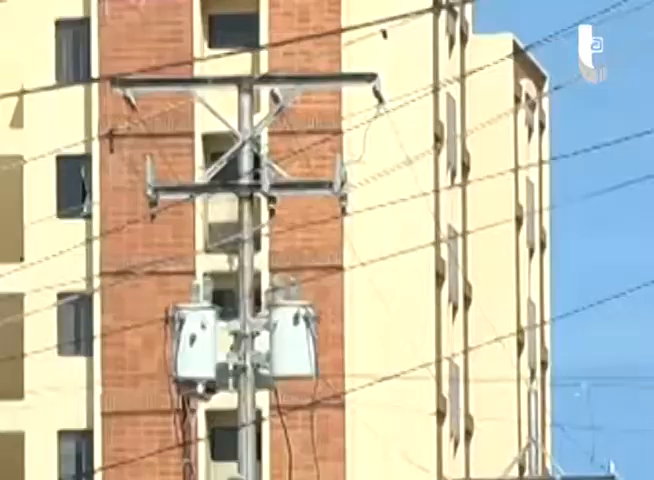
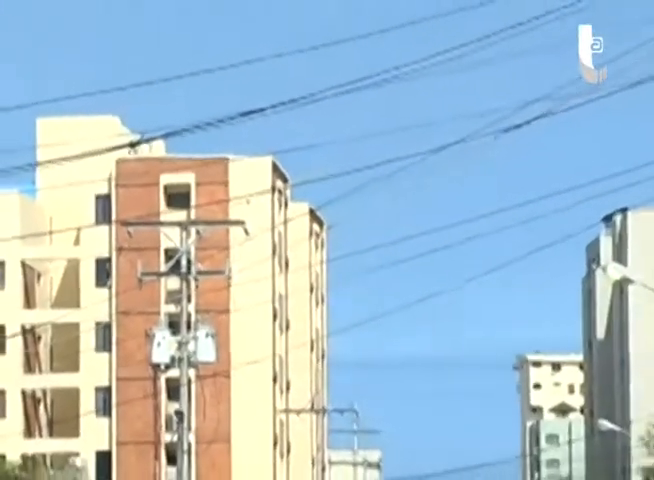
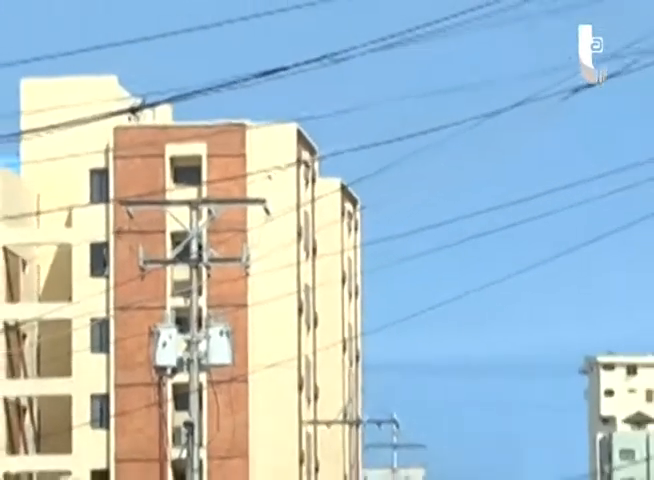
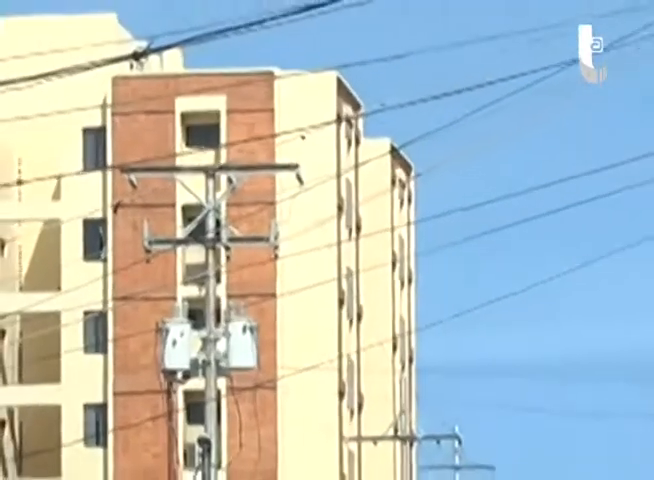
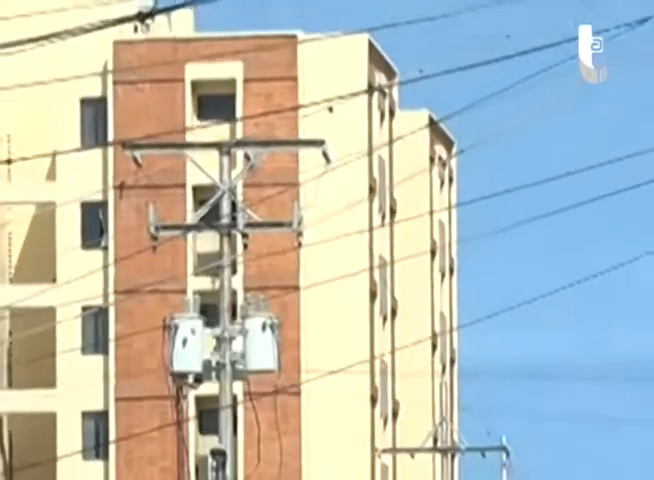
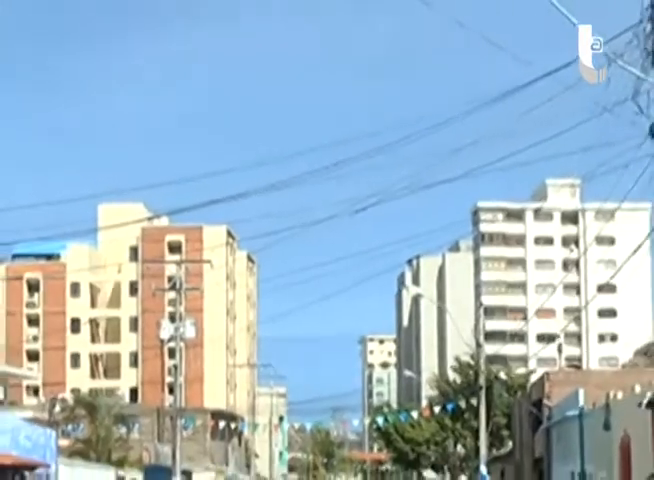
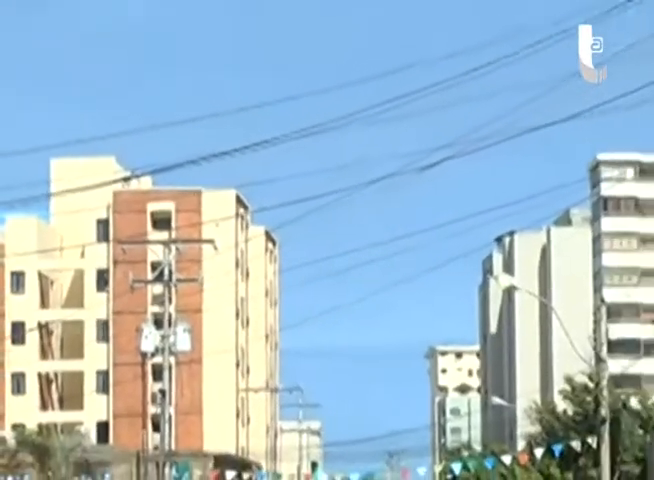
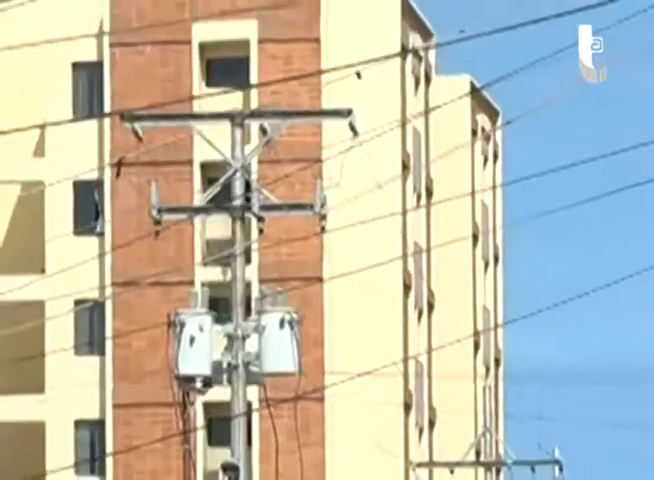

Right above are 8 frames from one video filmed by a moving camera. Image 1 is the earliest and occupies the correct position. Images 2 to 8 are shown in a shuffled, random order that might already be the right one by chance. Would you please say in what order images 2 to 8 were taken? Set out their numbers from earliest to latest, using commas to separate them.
8, 5, 4, 3, 2, 7, 6
